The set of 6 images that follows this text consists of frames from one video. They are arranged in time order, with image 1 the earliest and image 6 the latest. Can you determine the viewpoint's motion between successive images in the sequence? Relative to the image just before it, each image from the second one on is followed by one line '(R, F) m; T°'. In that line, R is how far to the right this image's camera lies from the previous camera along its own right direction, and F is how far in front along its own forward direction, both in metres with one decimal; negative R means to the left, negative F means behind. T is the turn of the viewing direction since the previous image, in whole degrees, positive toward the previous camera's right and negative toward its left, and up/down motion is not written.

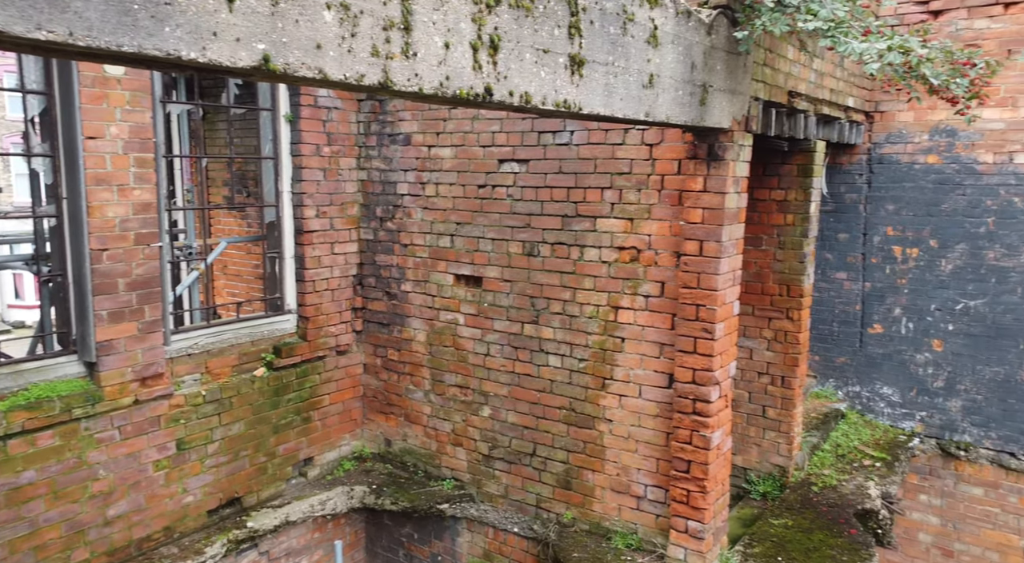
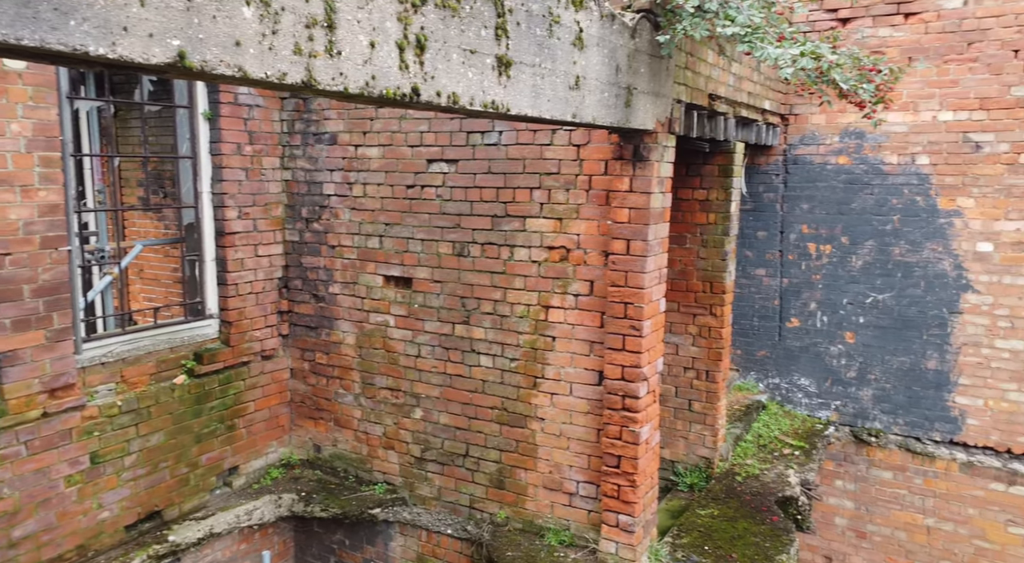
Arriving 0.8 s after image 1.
(0.0, 0.0) m; +5°
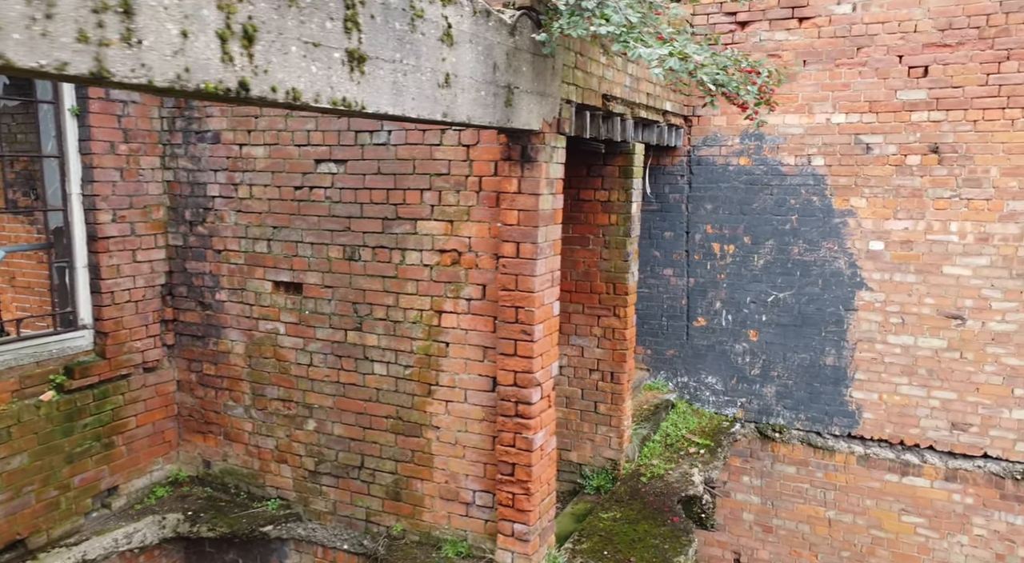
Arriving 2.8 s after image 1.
(+0.2, +0.1) m; +5°
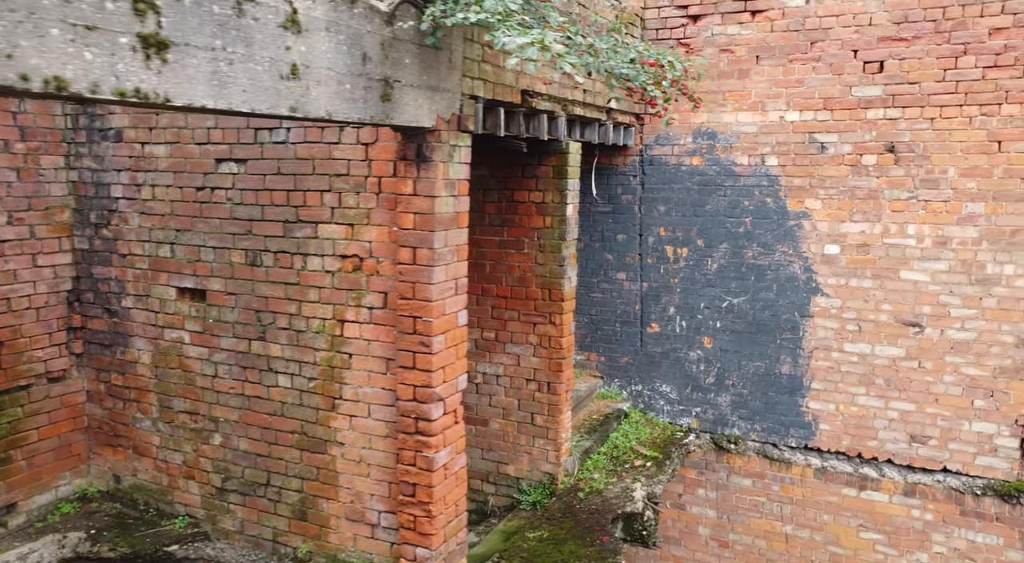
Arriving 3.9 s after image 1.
(+0.5, +0.3) m; 0°
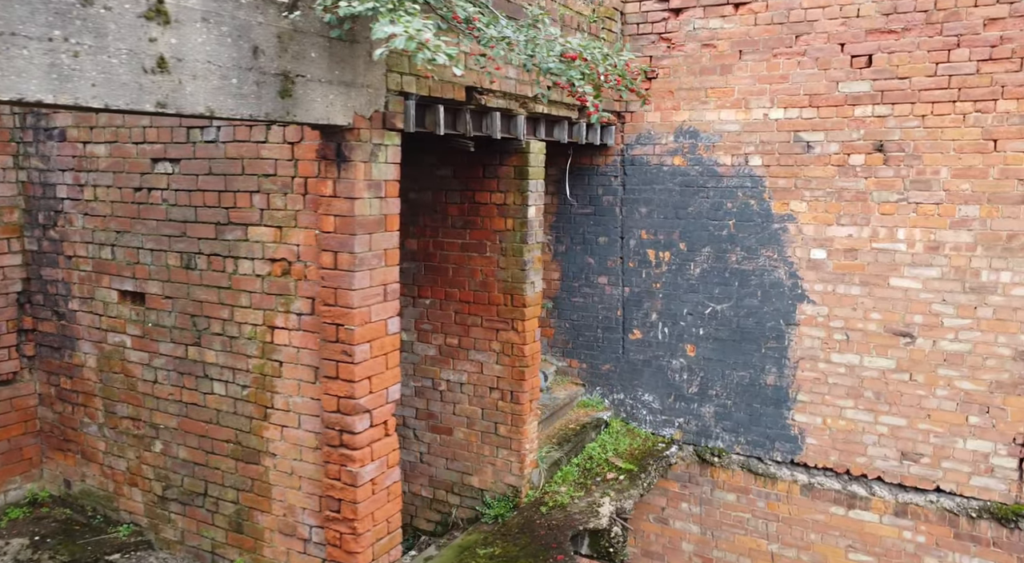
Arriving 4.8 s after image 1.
(+0.5, +0.2) m; -3°
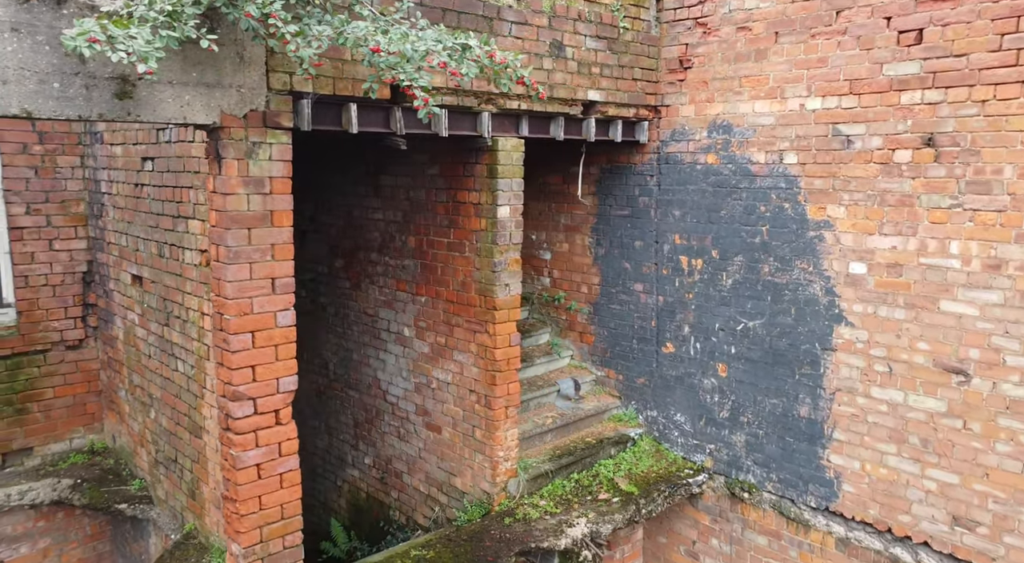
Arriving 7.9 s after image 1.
(+2.0, +0.6) m; -20°
